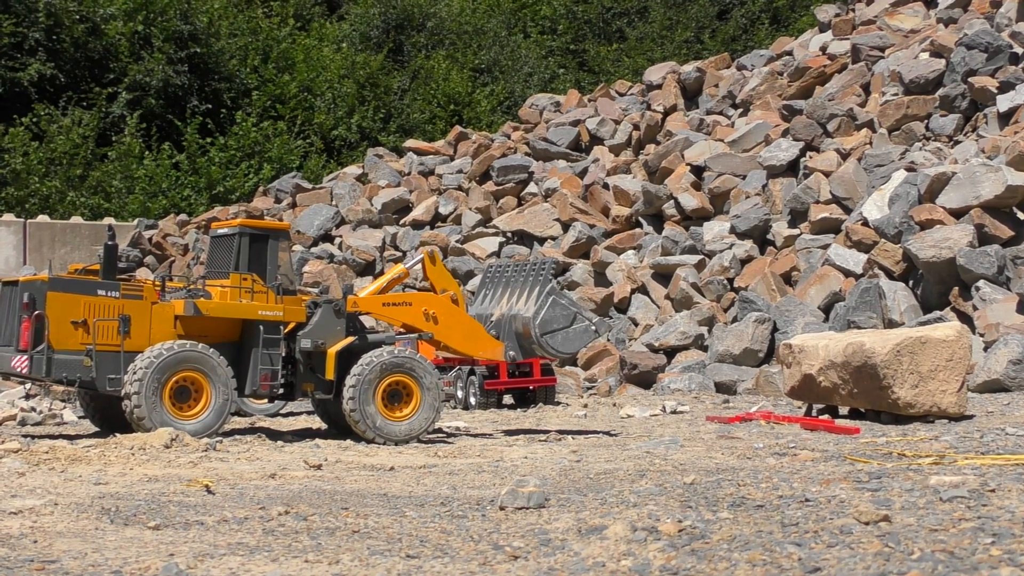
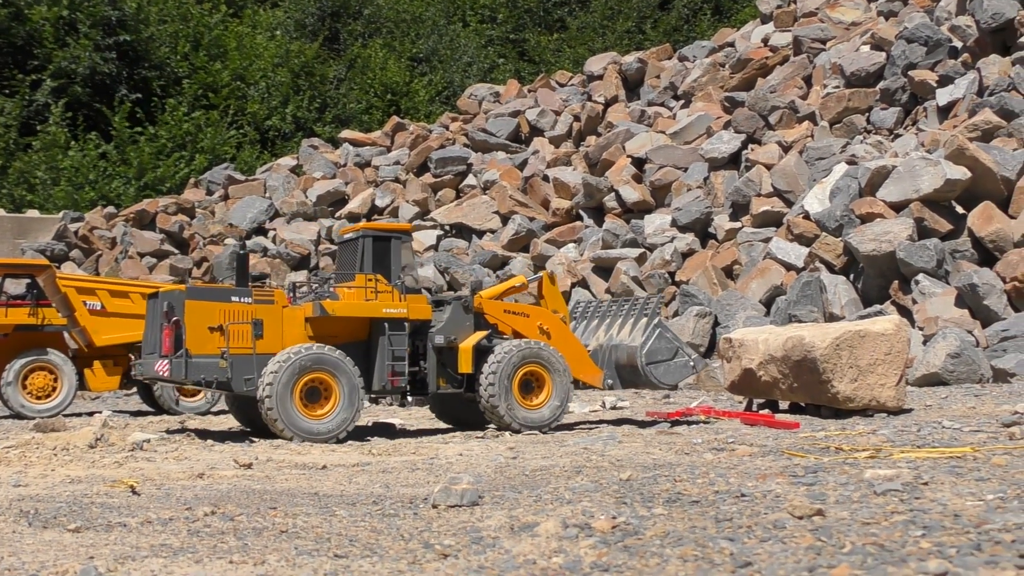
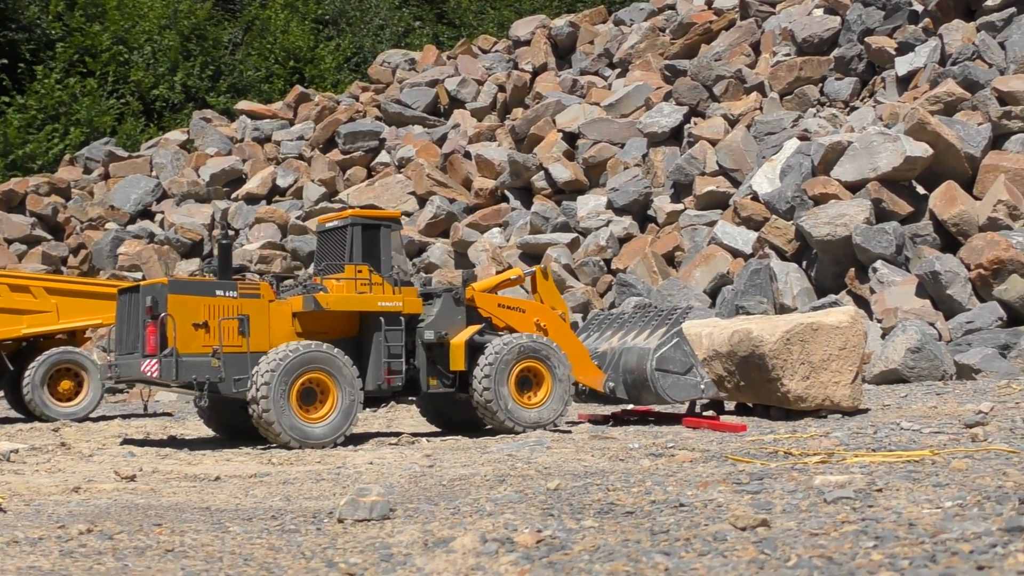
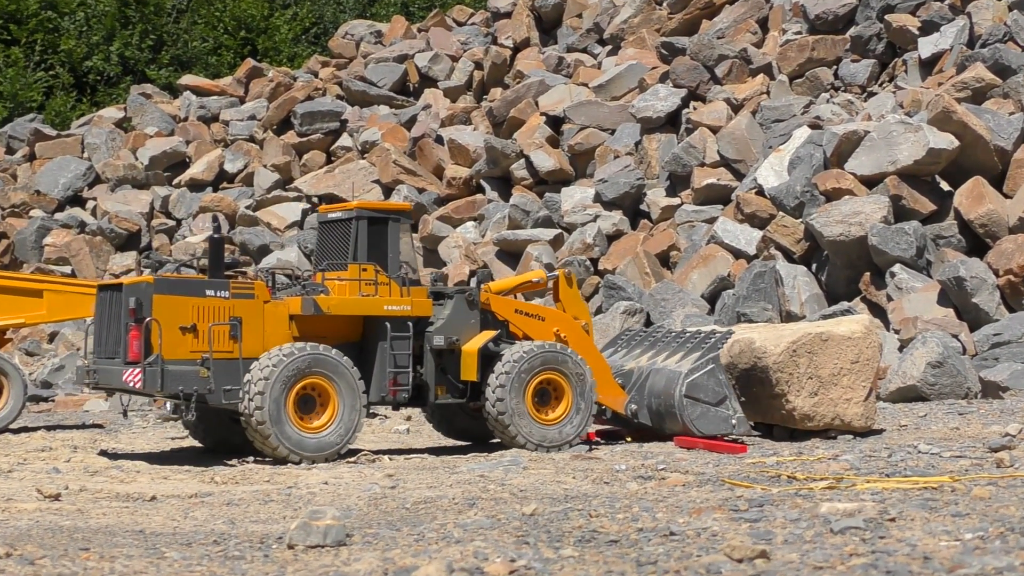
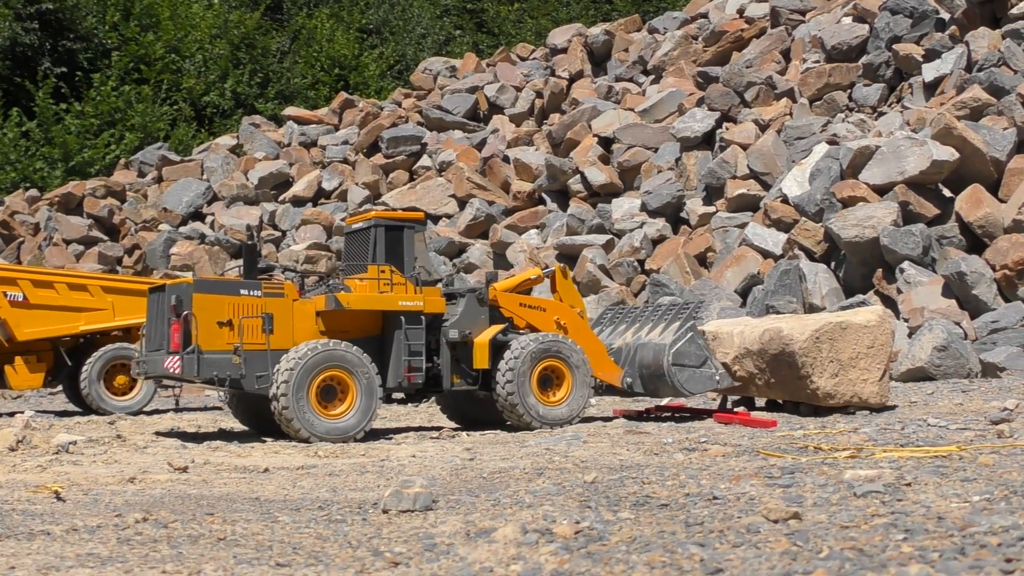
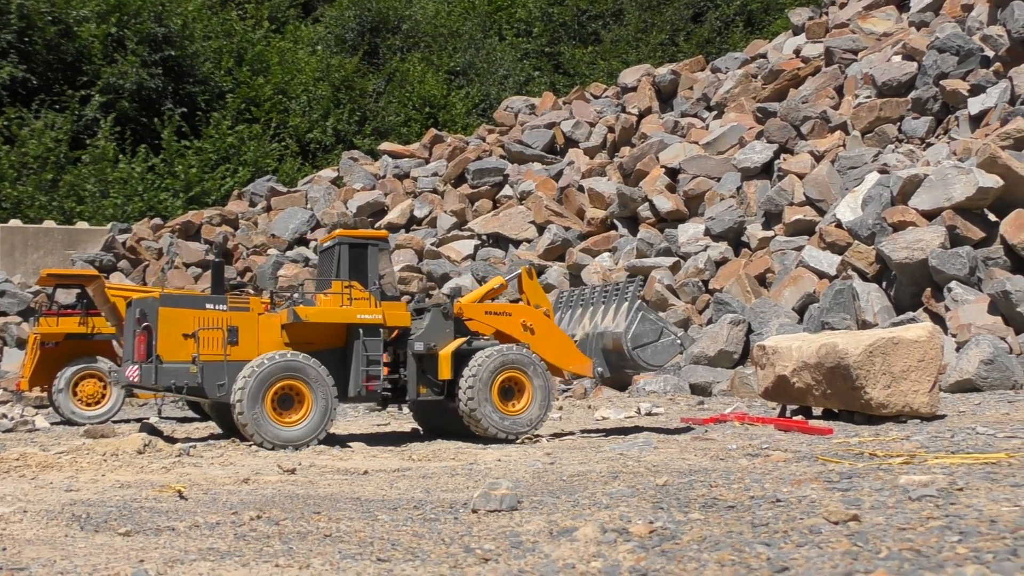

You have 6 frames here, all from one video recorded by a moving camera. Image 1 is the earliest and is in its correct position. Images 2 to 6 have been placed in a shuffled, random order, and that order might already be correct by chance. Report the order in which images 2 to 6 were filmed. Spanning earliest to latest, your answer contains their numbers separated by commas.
6, 2, 5, 3, 4
